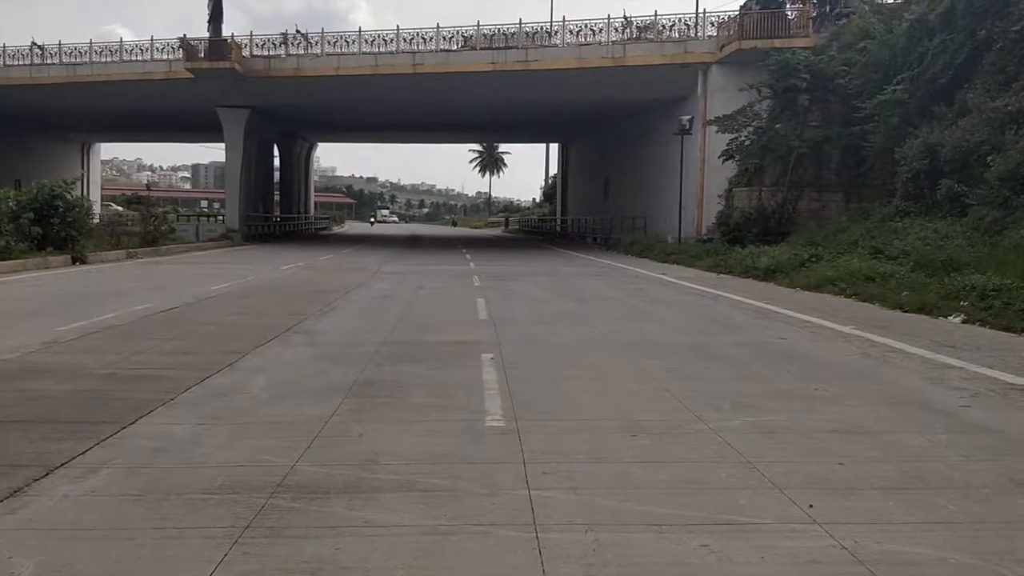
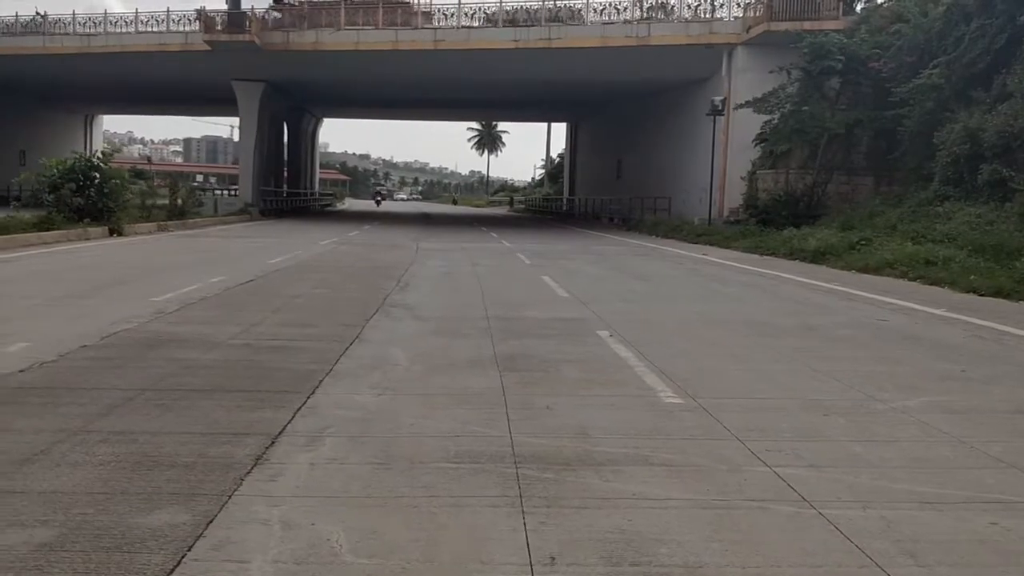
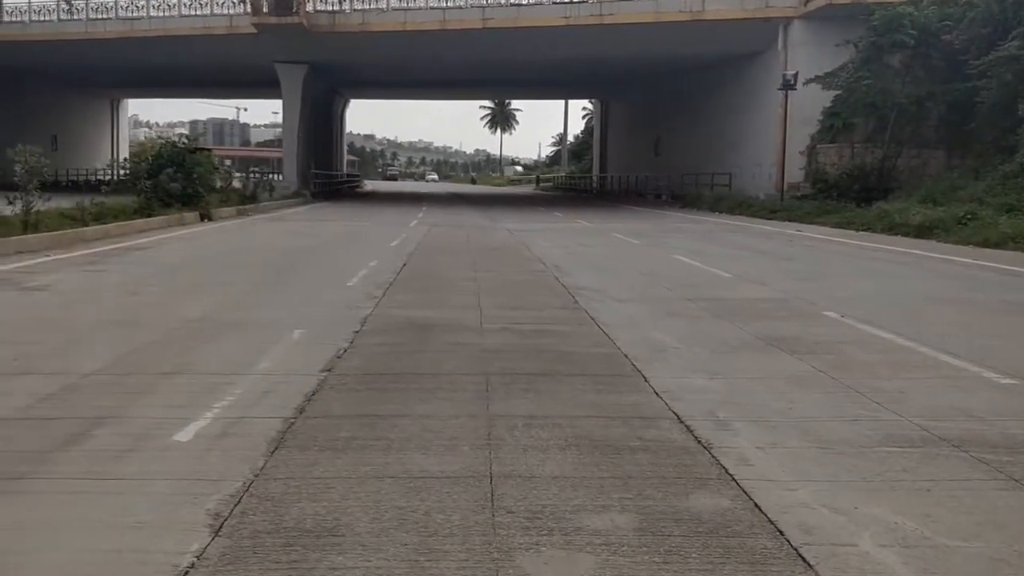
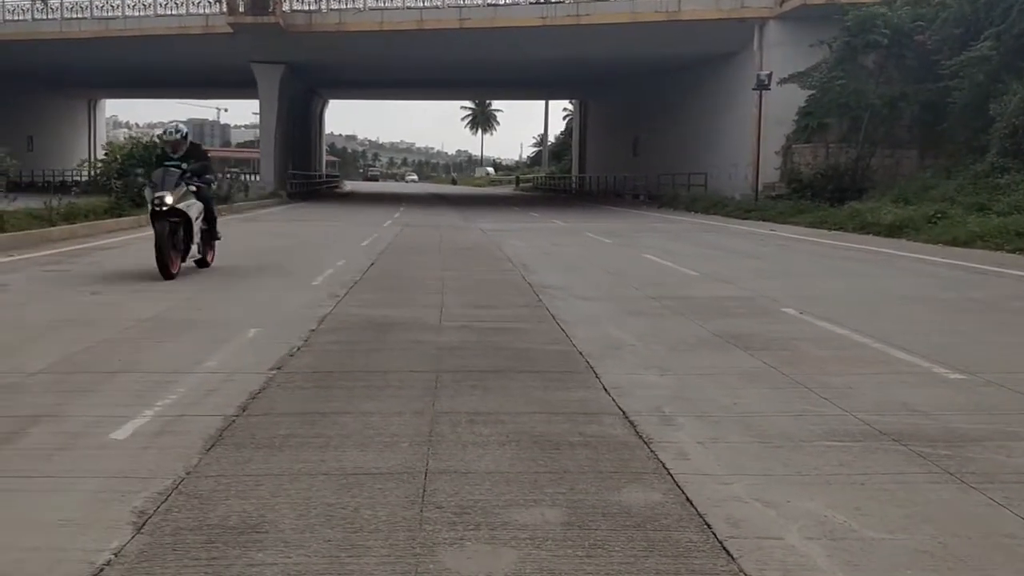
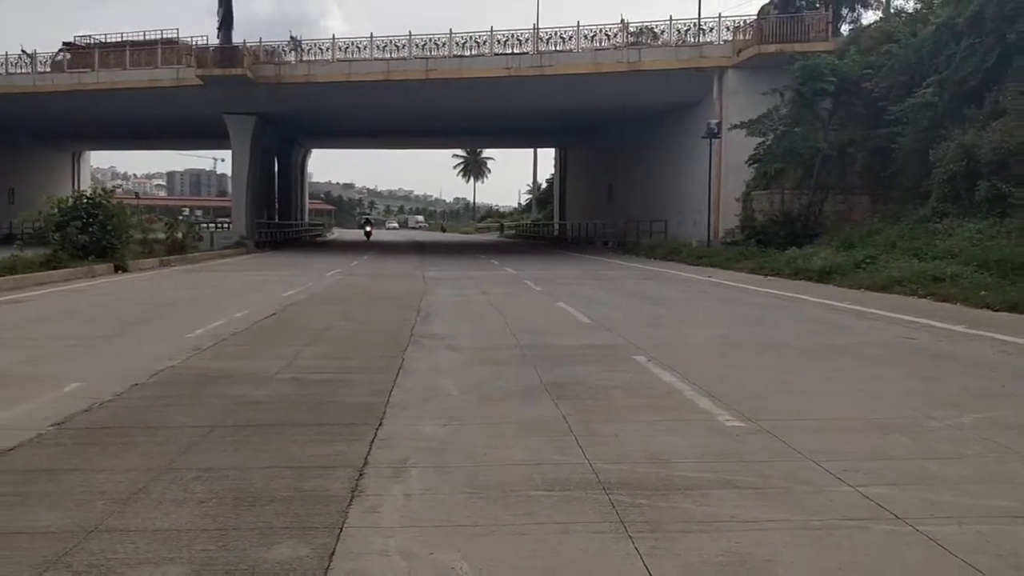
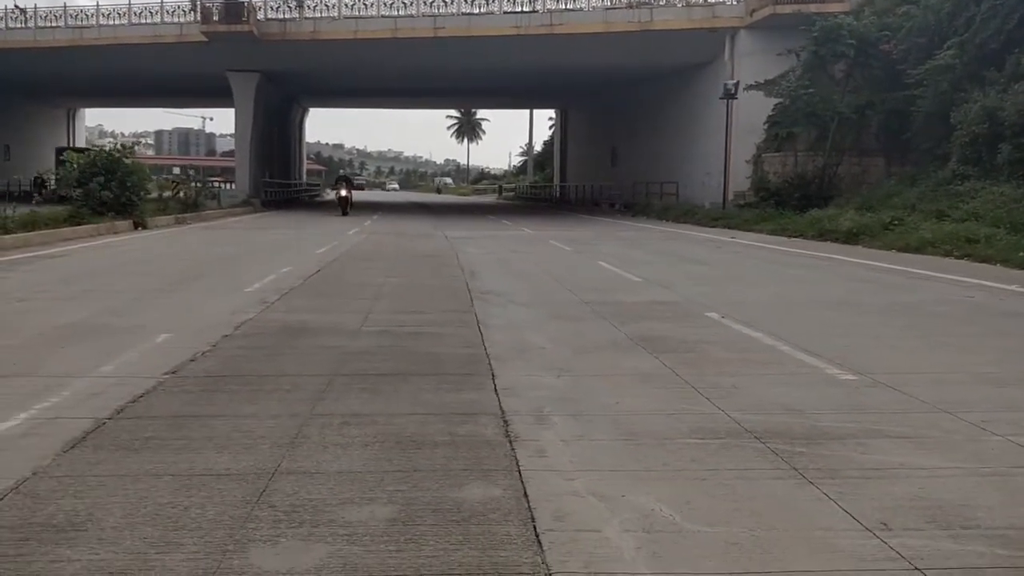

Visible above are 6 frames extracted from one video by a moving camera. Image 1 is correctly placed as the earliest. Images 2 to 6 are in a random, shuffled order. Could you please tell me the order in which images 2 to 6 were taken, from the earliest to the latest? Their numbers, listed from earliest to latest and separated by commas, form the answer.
2, 5, 6, 4, 3
